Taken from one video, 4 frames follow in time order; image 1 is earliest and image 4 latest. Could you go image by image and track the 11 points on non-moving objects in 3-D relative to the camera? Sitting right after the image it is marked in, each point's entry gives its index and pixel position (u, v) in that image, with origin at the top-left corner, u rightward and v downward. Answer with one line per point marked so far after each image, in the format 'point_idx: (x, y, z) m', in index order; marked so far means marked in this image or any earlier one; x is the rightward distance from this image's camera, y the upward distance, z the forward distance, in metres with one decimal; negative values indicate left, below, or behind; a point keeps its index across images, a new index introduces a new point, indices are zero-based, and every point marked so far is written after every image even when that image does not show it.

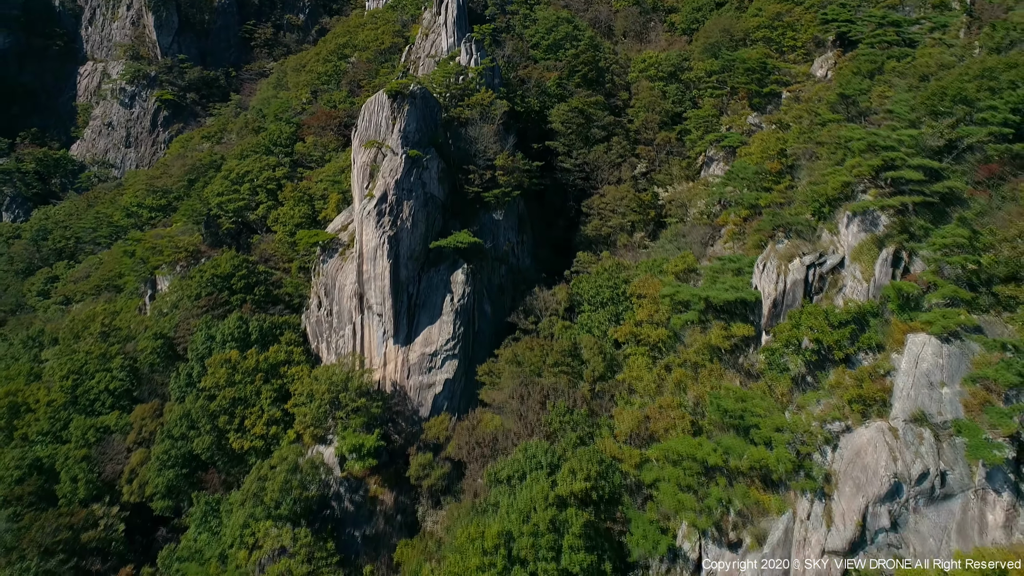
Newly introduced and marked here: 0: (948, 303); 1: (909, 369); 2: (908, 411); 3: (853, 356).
0: (+7.7, -0.2, +15.3) m
1: (+6.8, -1.4, +14.8) m
2: (+6.6, -2.0, +14.5) m
3: (+6.5, -1.3, +16.5) m
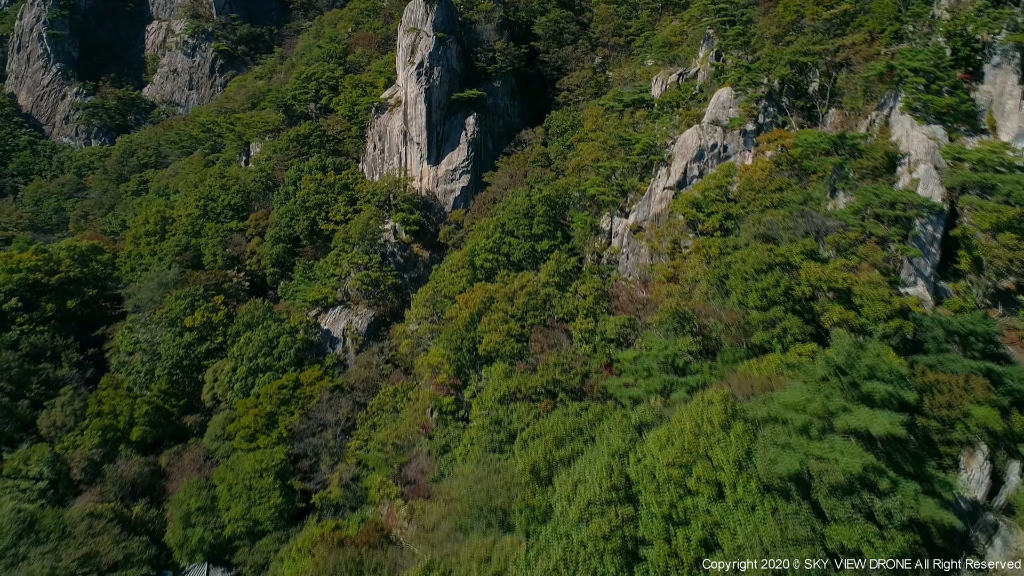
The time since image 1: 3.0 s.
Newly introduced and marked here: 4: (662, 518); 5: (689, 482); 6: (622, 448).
0: (+7.4, +7.2, +28.5) m
1: (+6.5, +6.0, +28.0) m
2: (+6.3, +5.4, +27.6) m
3: (+6.2, +6.2, +29.7) m
4: (+2.4, -3.5, +14.1) m
5: (+2.9, -3.0, +14.4) m
6: (+2.1, -2.8, +16.0) m
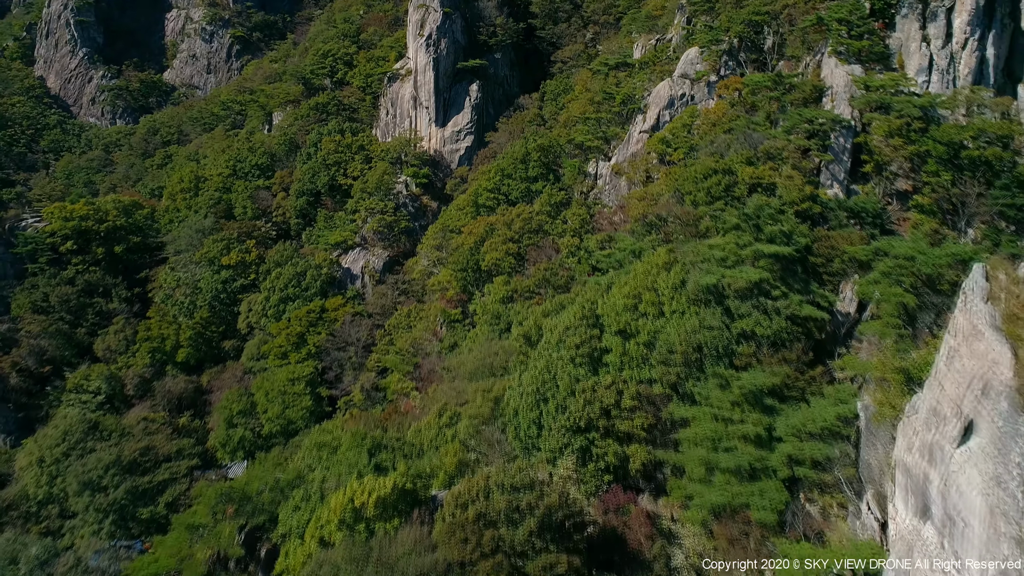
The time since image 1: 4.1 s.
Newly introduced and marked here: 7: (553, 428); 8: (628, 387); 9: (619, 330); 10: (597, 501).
0: (+7.3, +9.8, +33.0) m
1: (+6.5, +8.6, +32.6) m
2: (+6.2, +8.0, +32.2) m
3: (+6.1, +8.8, +34.2) m
4: (+2.3, -0.9, +18.7) m
5: (+2.8, -0.4, +19.0) m
6: (+2.0, -0.2, +20.6) m
7: (+0.8, -2.7, +17.0) m
8: (+2.3, -1.9, +17.1) m
9: (+2.3, -0.9, +18.7) m
10: (+1.6, -3.9, +15.5) m
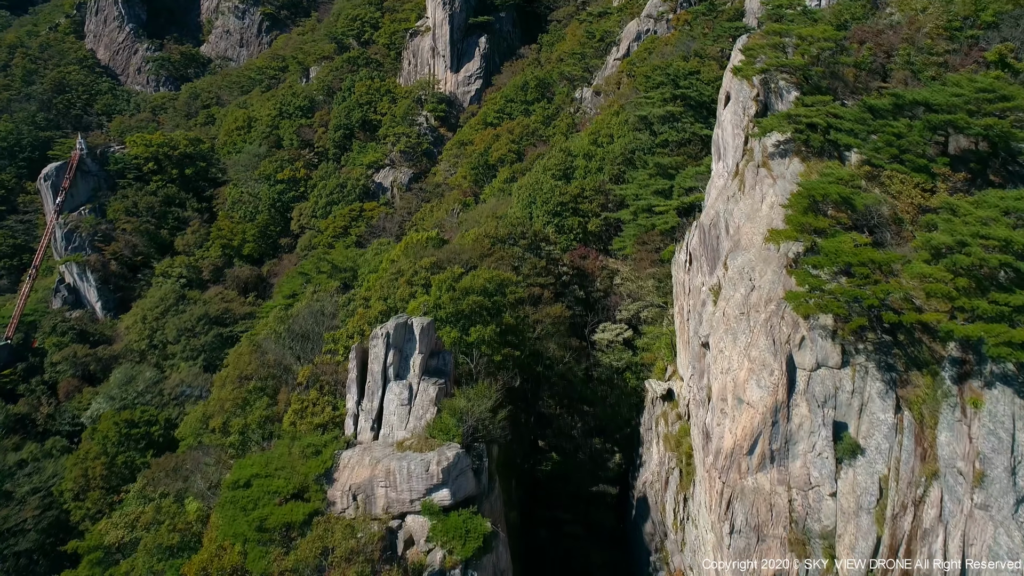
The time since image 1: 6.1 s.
0: (+7.4, +14.7, +41.7) m
1: (+6.5, +13.5, +41.2) m
2: (+6.3, +12.9, +40.9) m
3: (+6.2, +13.7, +42.9) m
4: (+2.3, +4.0, +27.4) m
5: (+2.8, +4.5, +27.7) m
6: (+2.0, +4.7, +29.3) m
7: (+0.8, +2.2, +25.7) m
8: (+2.3, +3.0, +25.8) m
9: (+2.3, +4.1, +27.4) m
10: (+1.6, +1.0, +24.2) m
